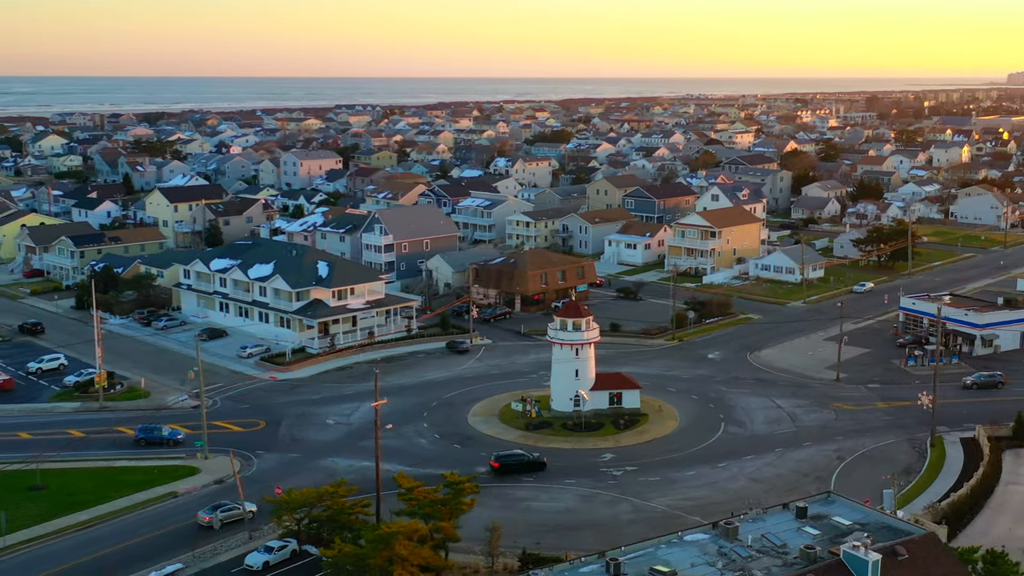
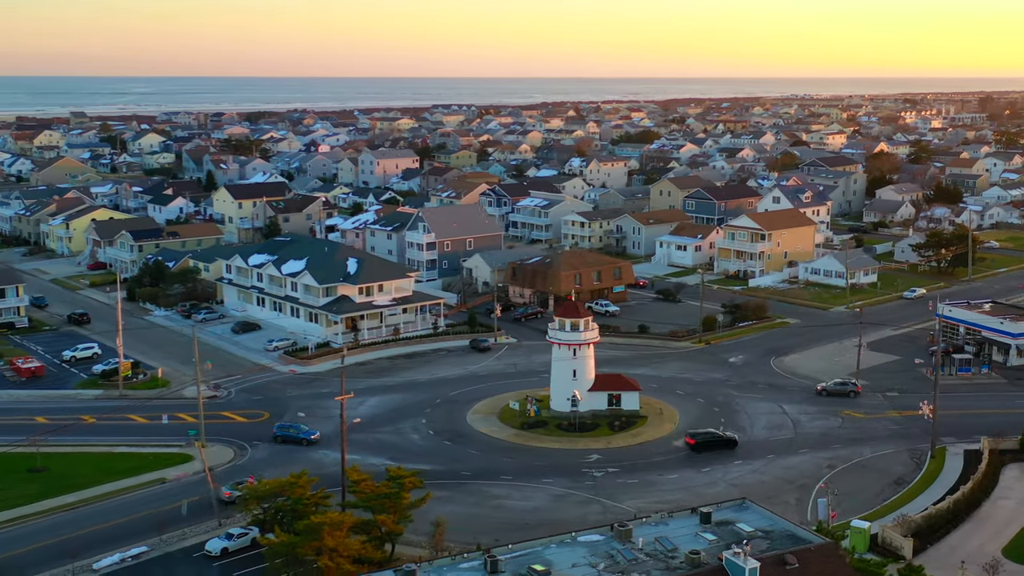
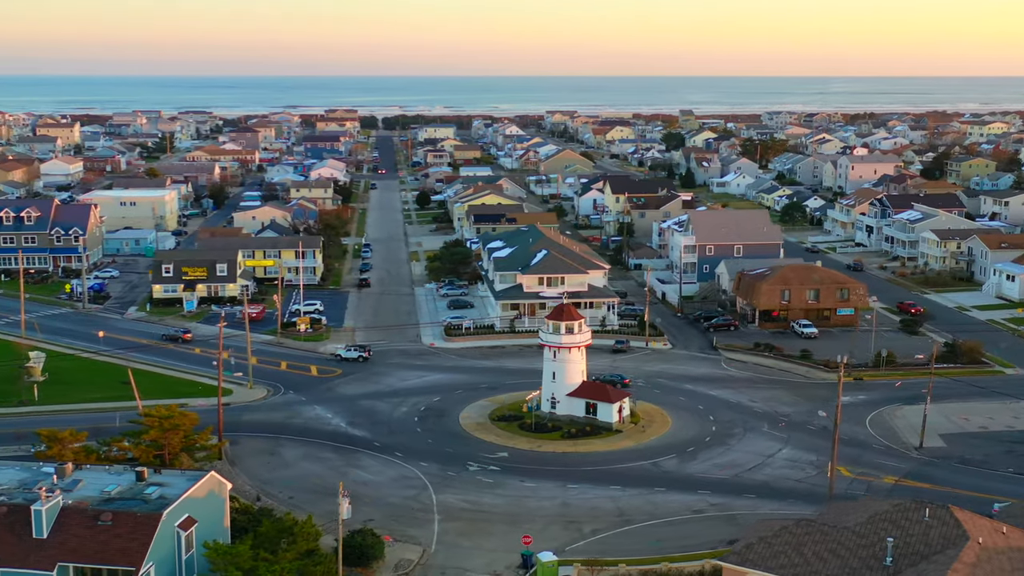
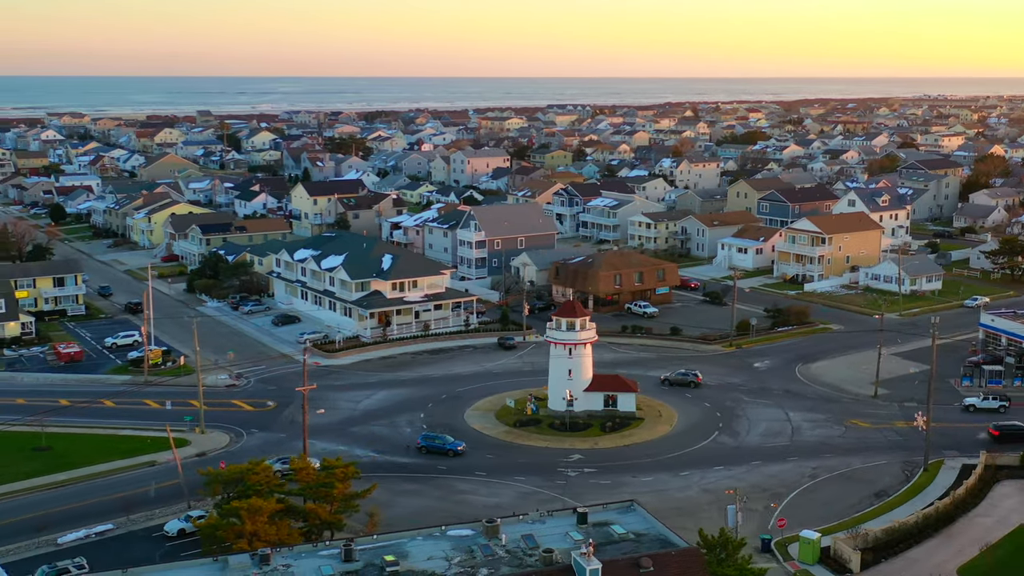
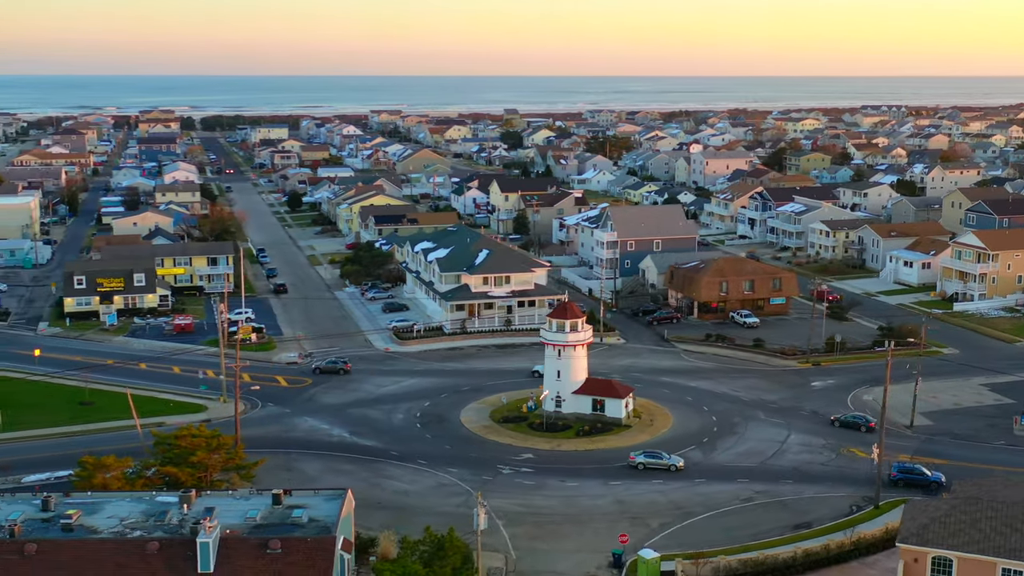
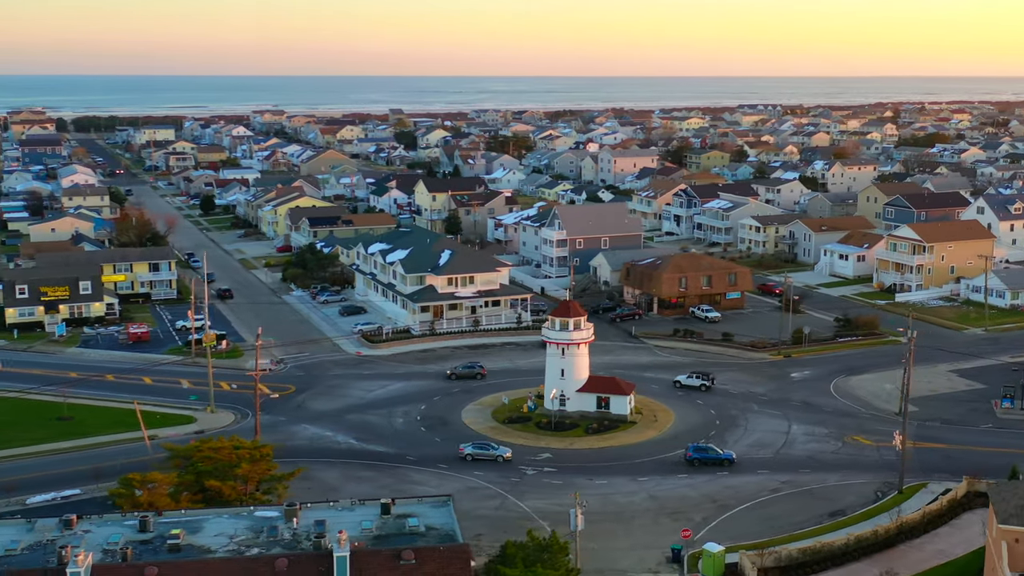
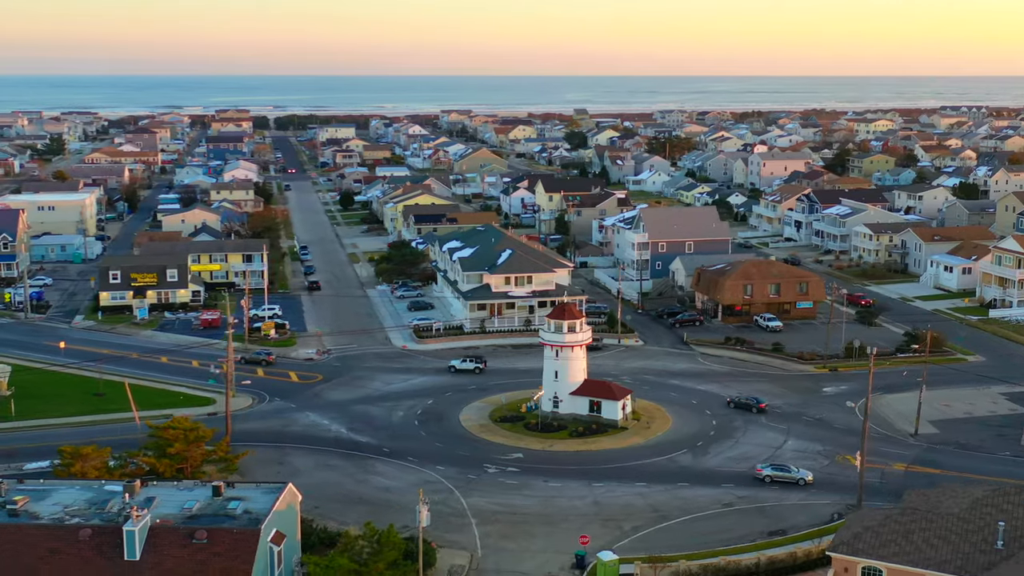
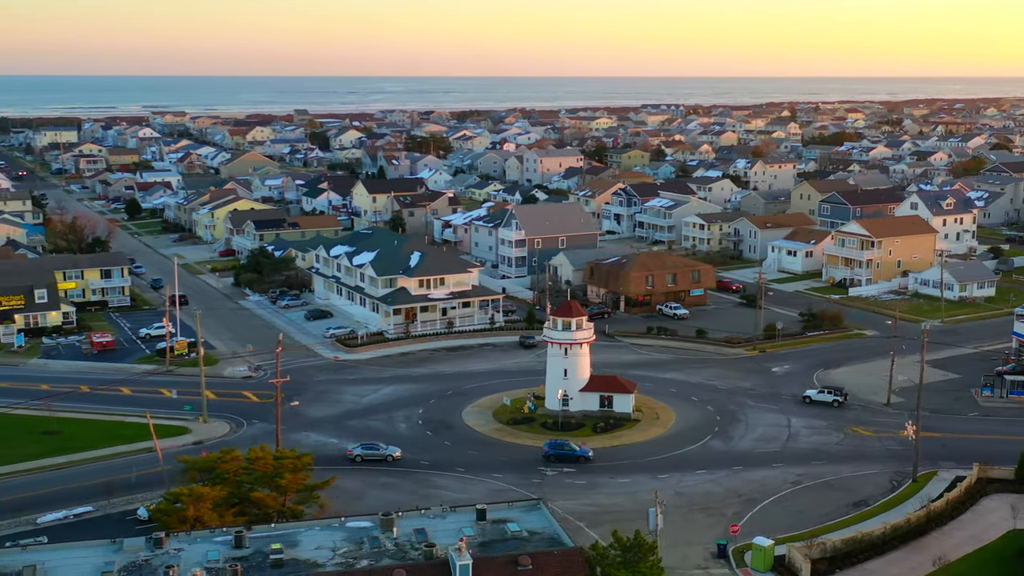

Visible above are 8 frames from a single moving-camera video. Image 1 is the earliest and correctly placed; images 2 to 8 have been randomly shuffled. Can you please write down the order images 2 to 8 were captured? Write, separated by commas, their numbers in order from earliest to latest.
2, 4, 8, 6, 5, 7, 3
